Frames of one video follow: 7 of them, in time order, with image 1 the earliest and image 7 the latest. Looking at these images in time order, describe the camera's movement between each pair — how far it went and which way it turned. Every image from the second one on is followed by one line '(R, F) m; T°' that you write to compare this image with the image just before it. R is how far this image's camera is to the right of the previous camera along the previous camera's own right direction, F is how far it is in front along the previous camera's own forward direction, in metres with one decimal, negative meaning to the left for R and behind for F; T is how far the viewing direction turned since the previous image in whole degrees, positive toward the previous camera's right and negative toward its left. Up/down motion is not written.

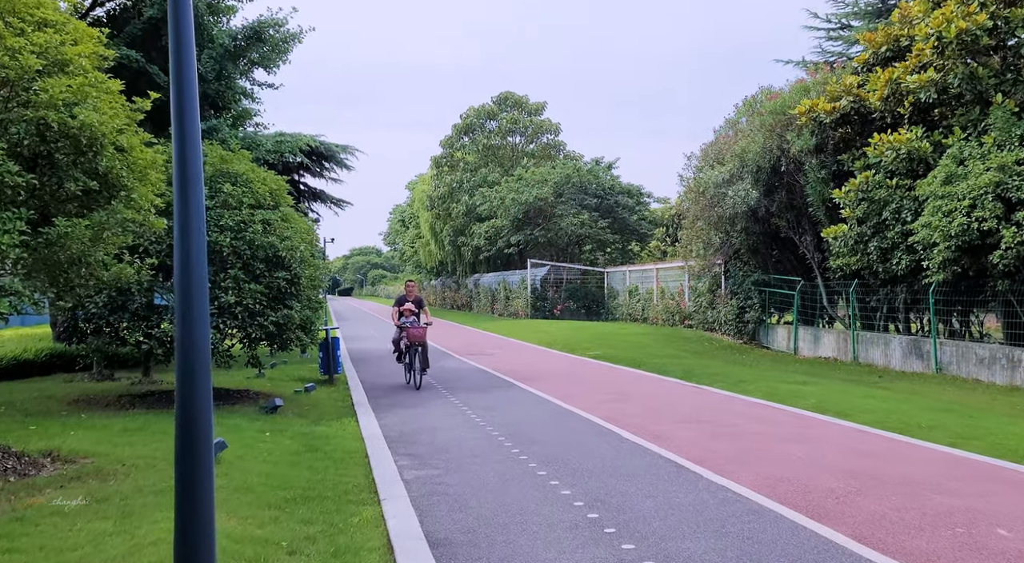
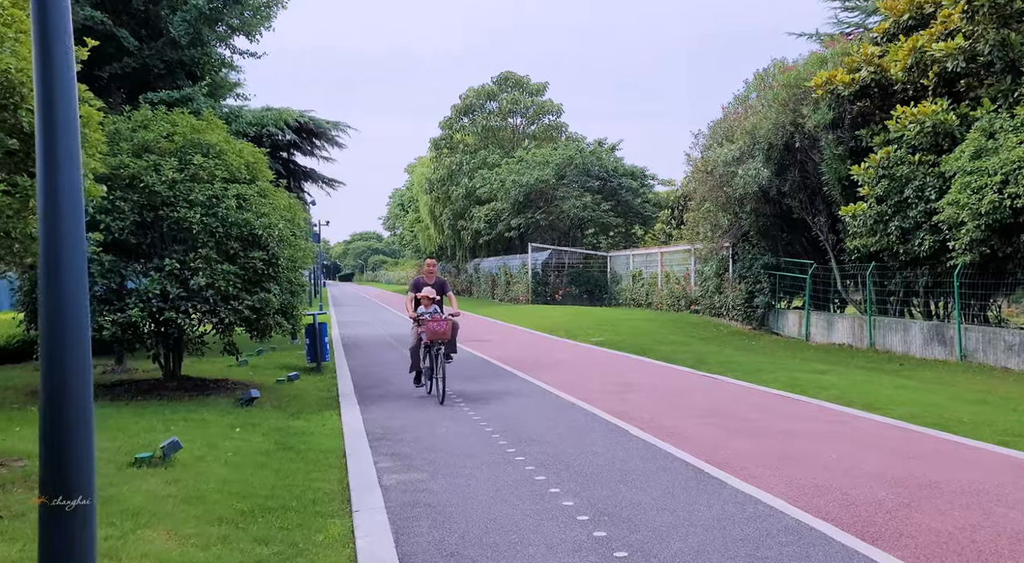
(+0.1, +1.0) m; 0°
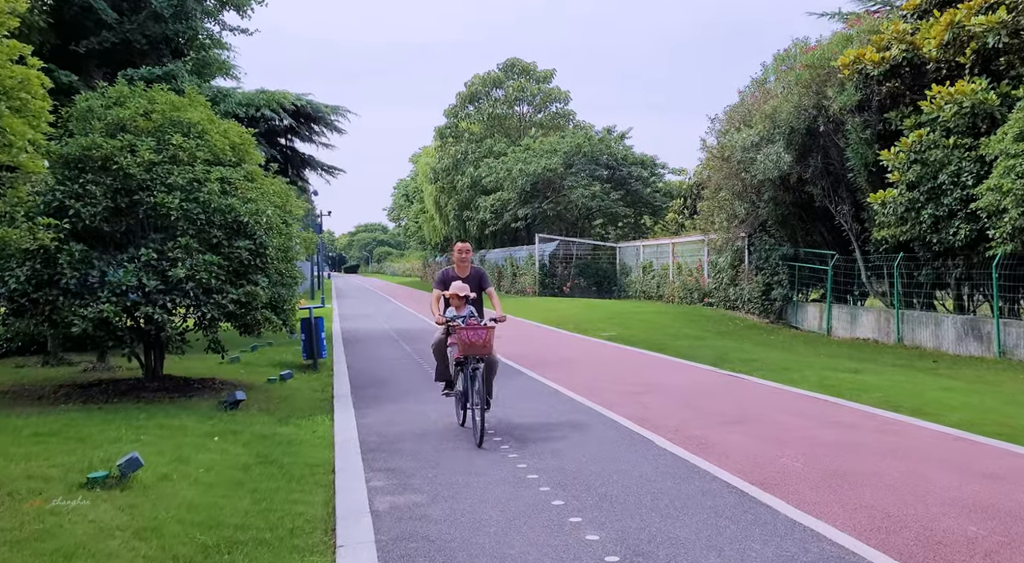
(0.0, +1.0) m; 0°
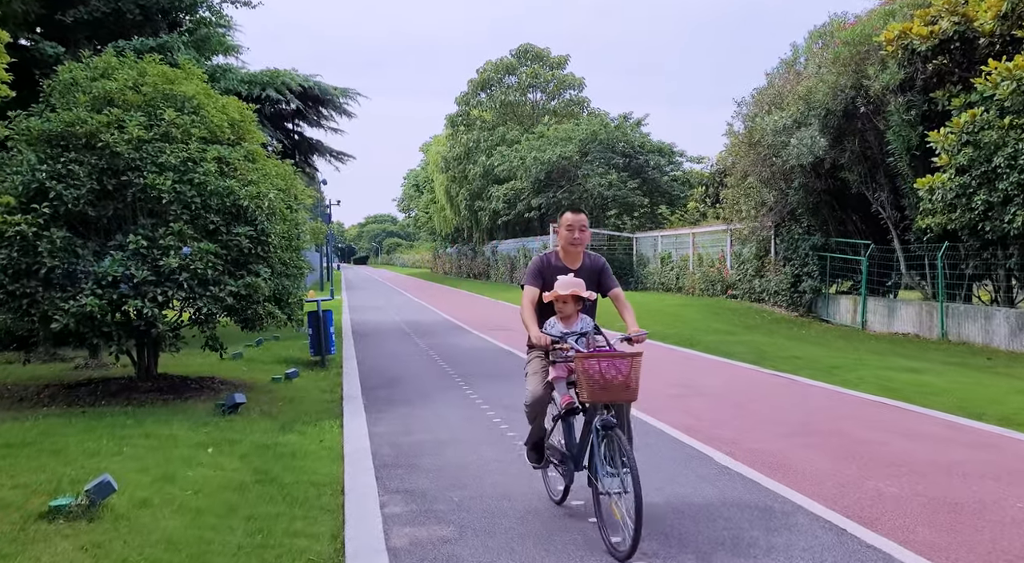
(-0.2, +1.0) m; -1°
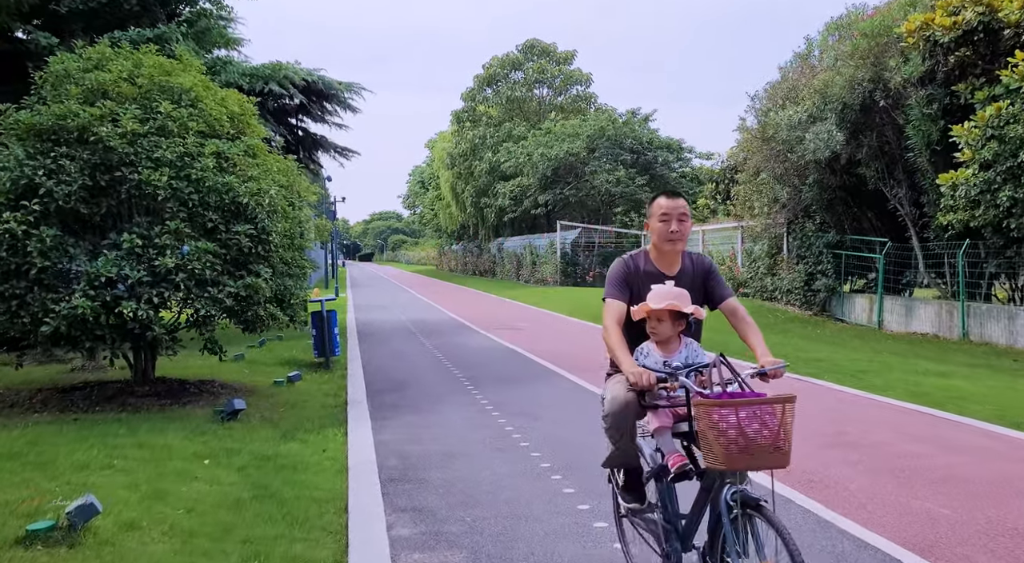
(-0.1, +0.4) m; 0°
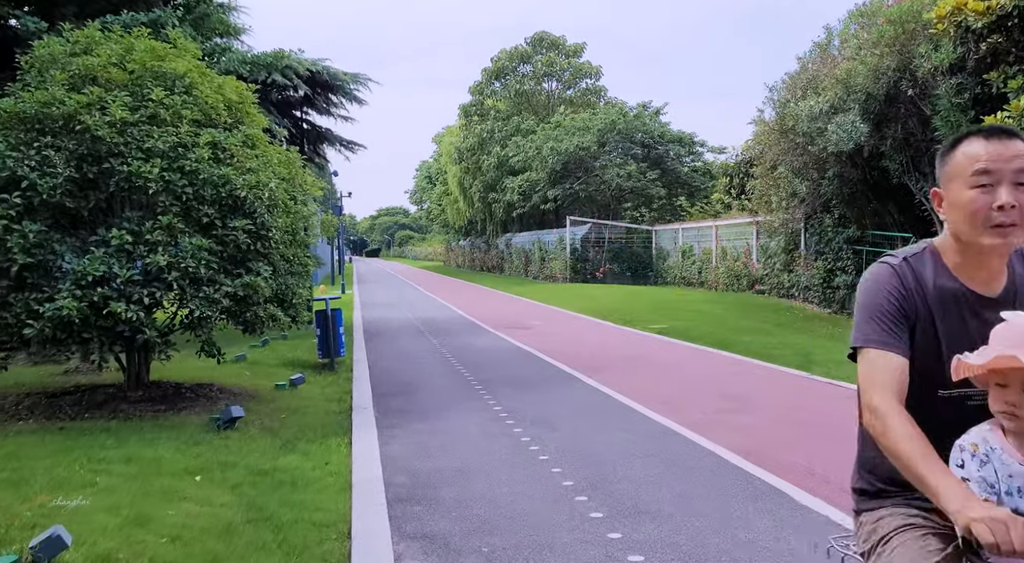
(-0.1, +0.6) m; 0°
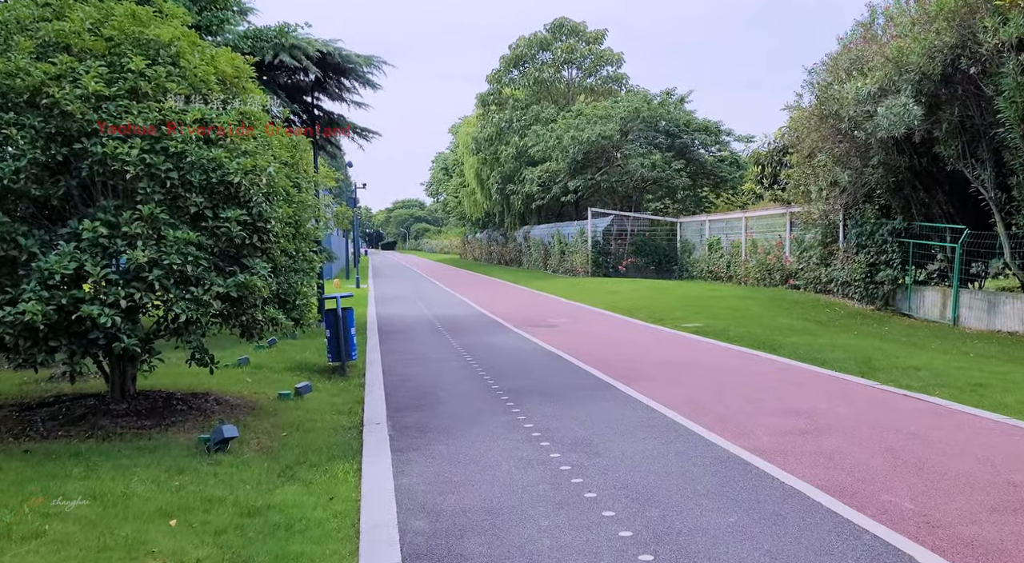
(-0.2, +1.2) m; -1°
